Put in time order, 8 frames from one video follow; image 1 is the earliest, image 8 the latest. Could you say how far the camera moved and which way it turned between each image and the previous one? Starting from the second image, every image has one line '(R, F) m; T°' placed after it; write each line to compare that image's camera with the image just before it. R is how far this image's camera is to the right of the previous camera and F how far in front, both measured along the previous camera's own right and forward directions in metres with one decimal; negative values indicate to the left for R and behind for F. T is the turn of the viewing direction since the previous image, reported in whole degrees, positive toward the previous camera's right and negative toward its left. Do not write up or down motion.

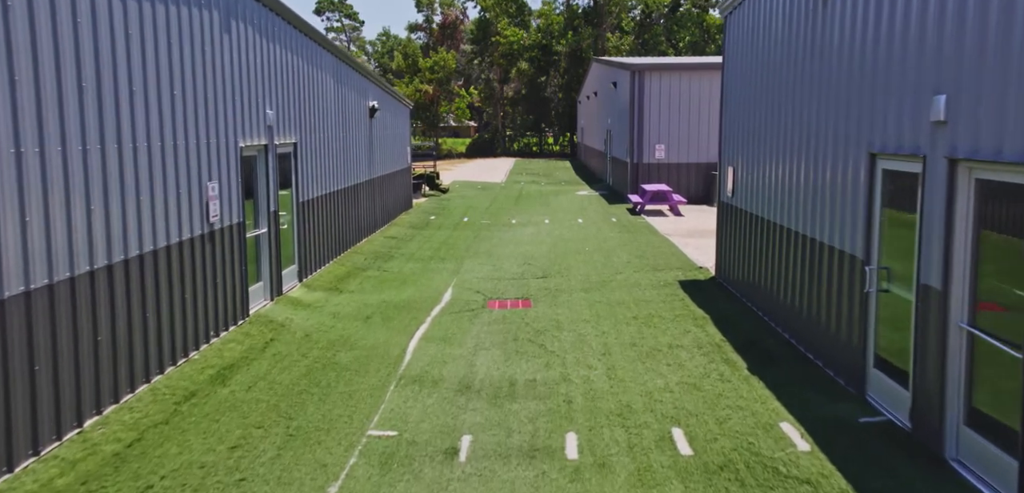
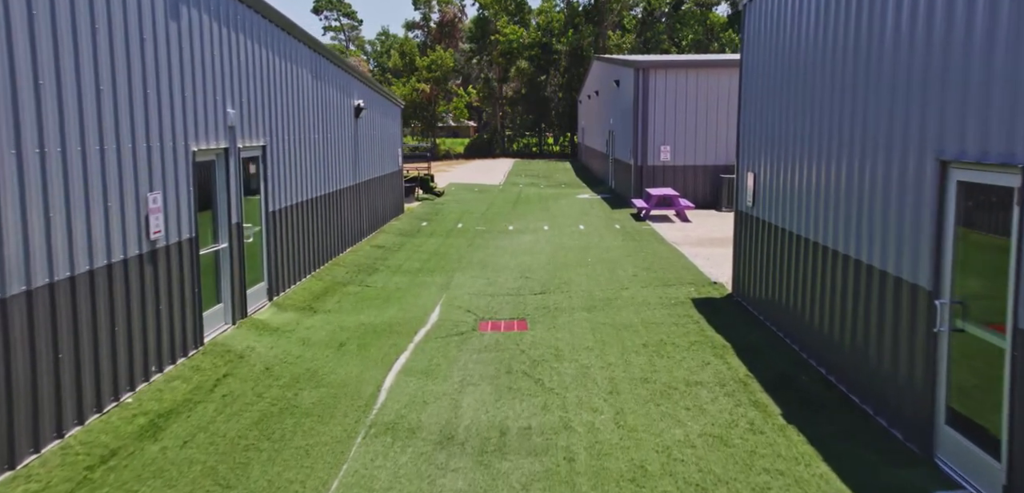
(+0.1, +0.9) m; 0°
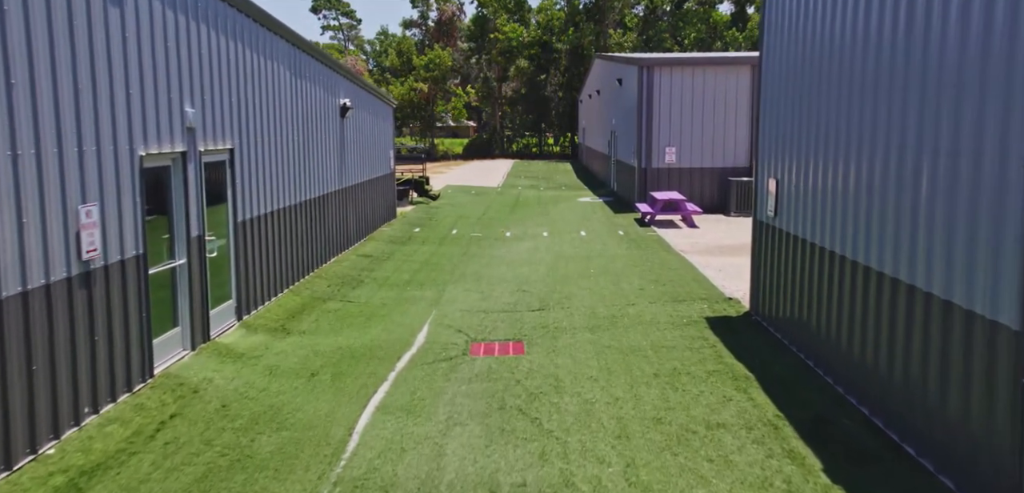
(+0.1, +0.8) m; 0°
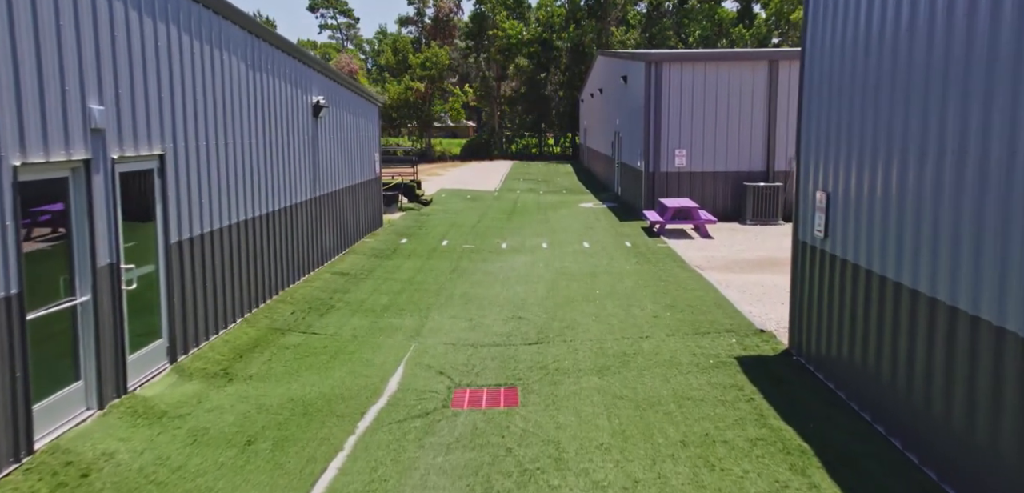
(+0.1, +1.3) m; 0°
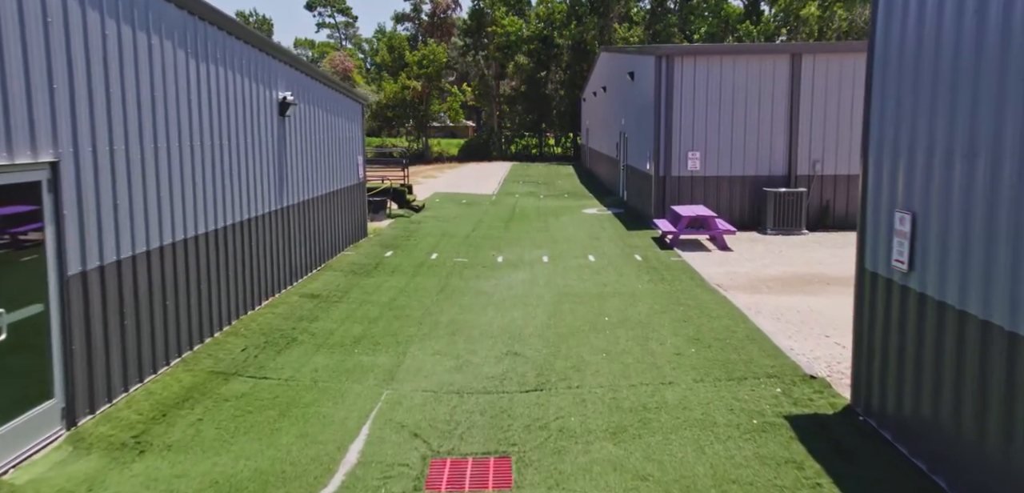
(+0.1, +1.3) m; 0°
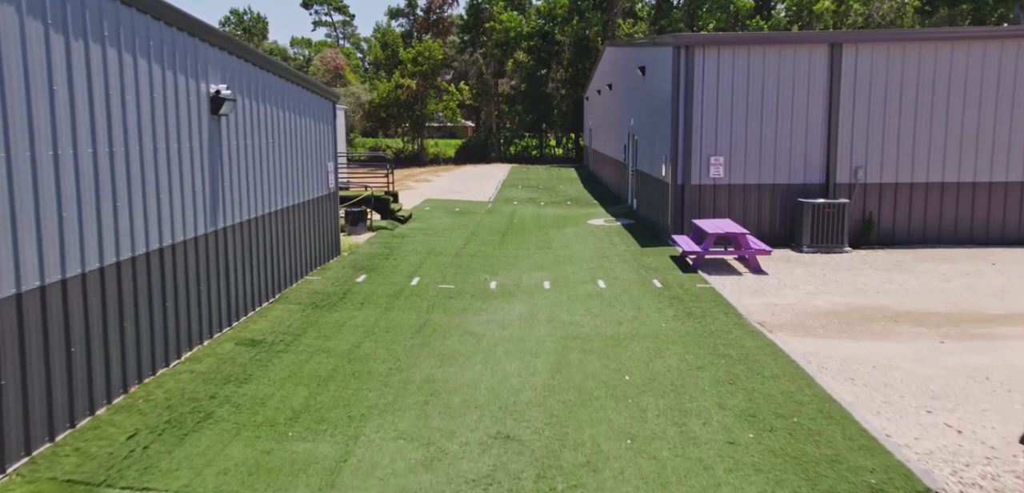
(+0.1, +1.8) m; 0°
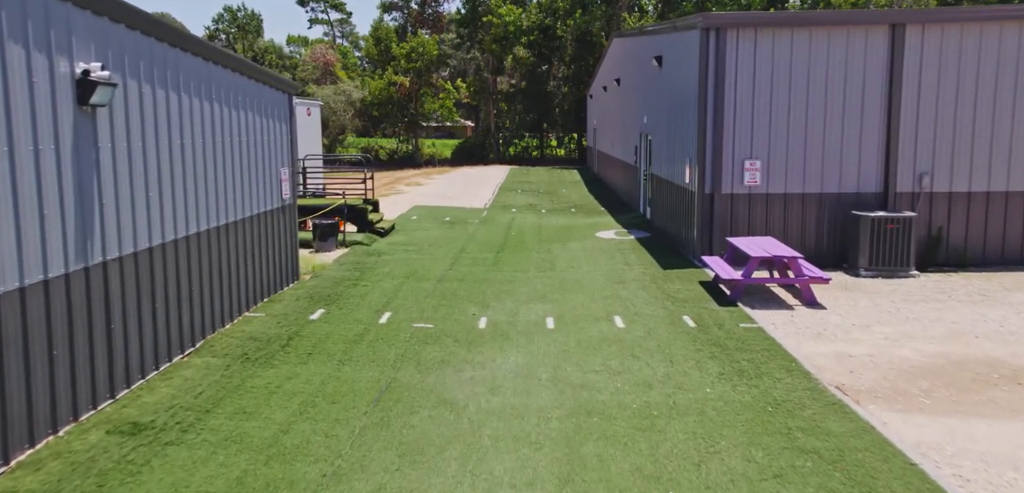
(+0.1, +2.0) m; 0°
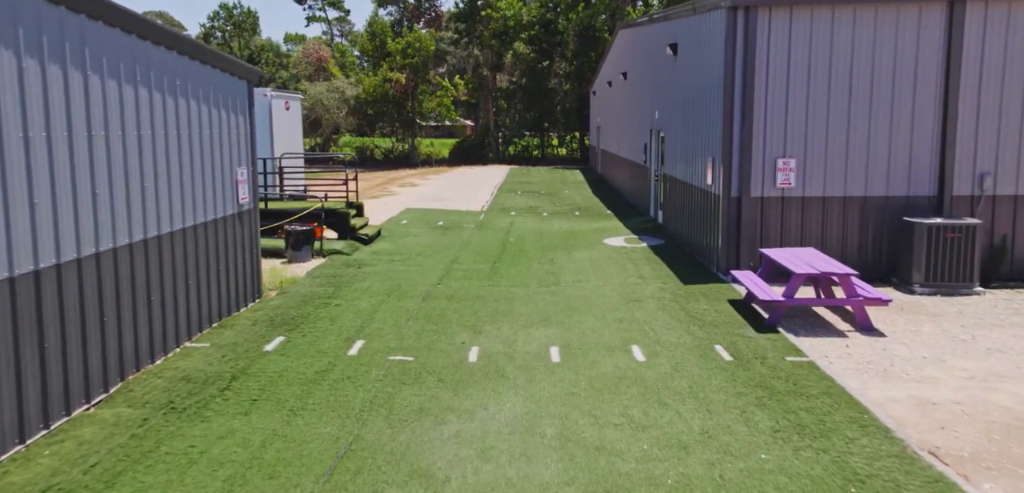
(0.0, +1.4) m; 0°
